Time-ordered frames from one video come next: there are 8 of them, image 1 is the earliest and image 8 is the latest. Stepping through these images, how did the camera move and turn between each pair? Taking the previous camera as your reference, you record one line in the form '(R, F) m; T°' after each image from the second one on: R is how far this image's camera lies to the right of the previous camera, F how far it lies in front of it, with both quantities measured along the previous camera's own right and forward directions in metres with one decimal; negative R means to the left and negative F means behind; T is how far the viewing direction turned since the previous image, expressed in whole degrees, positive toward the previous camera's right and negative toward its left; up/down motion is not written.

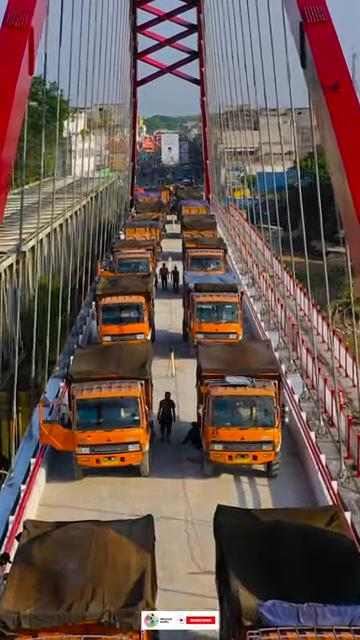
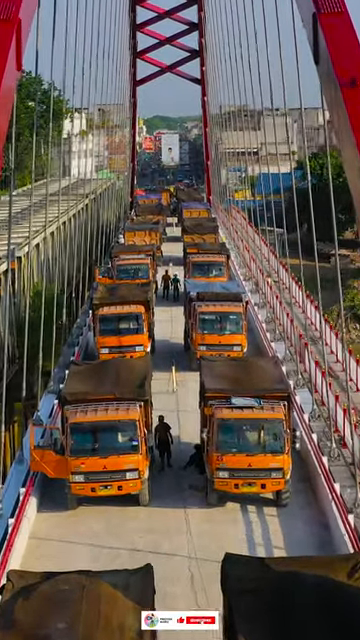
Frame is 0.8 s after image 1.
(0.0, +1.0) m; 0°
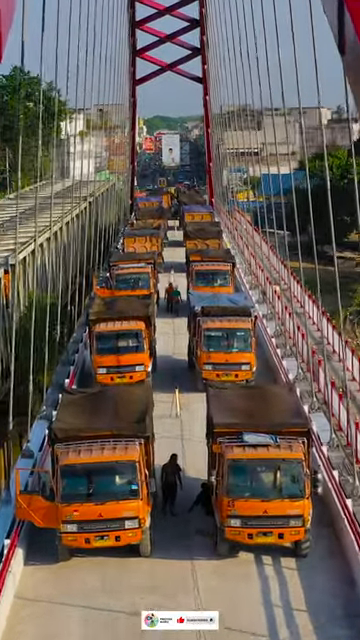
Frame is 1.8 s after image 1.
(0.0, +1.4) m; 0°
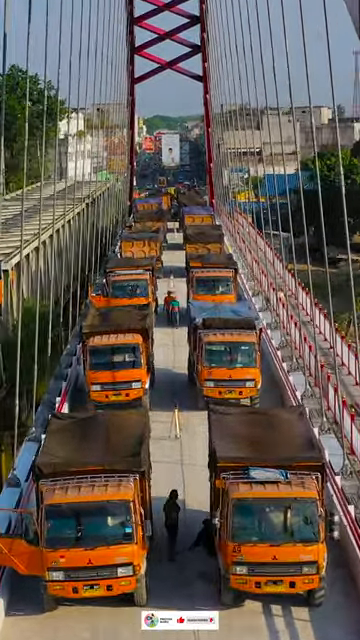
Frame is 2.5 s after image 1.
(0.0, +1.1) m; 0°
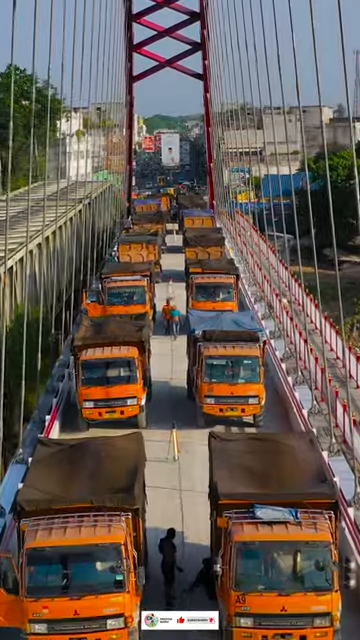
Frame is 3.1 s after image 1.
(0.0, +1.0) m; 0°
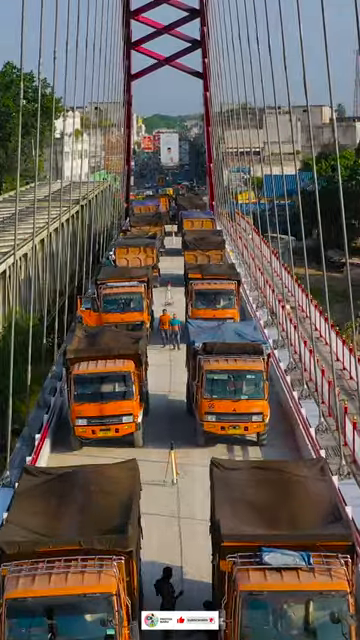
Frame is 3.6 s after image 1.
(0.0, +0.9) m; 0°
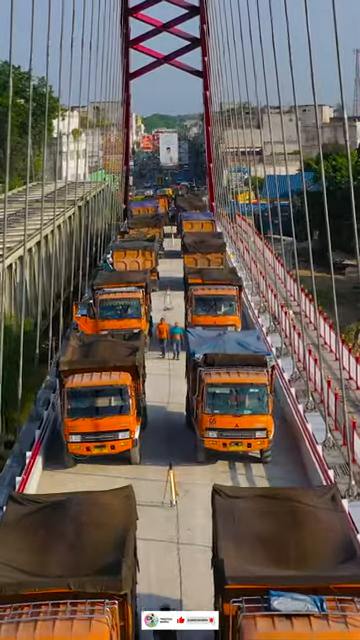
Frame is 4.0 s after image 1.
(0.0, +0.7) m; 0°
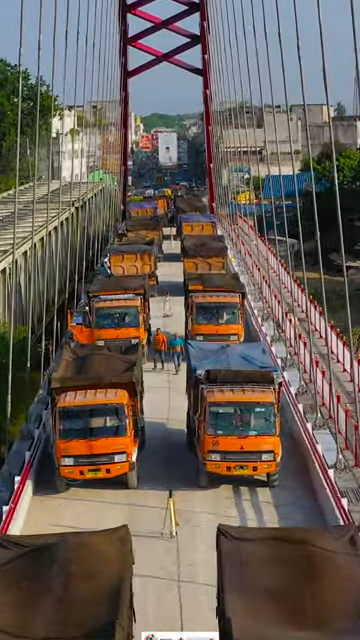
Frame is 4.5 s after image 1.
(0.0, +0.9) m; 0°
